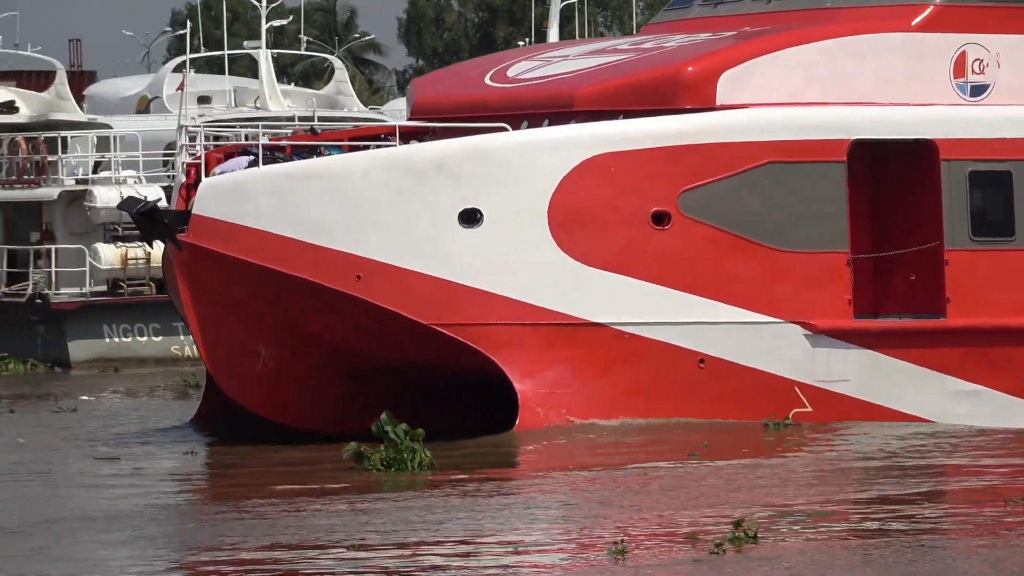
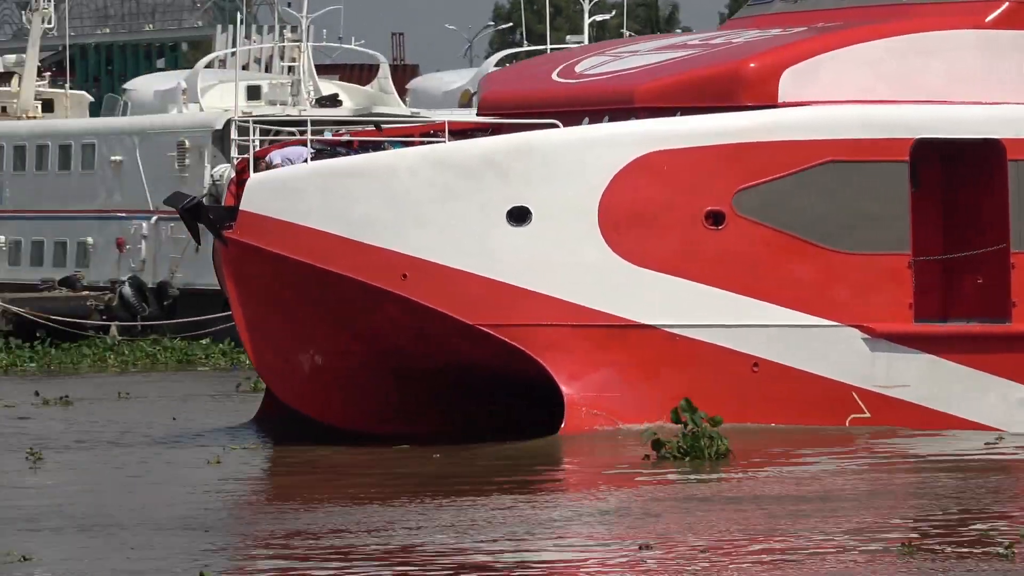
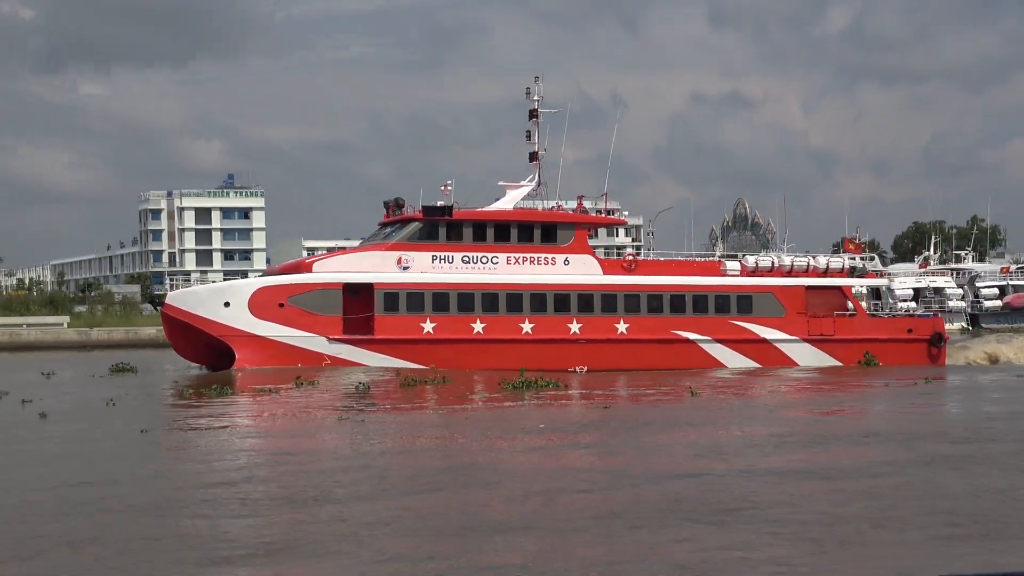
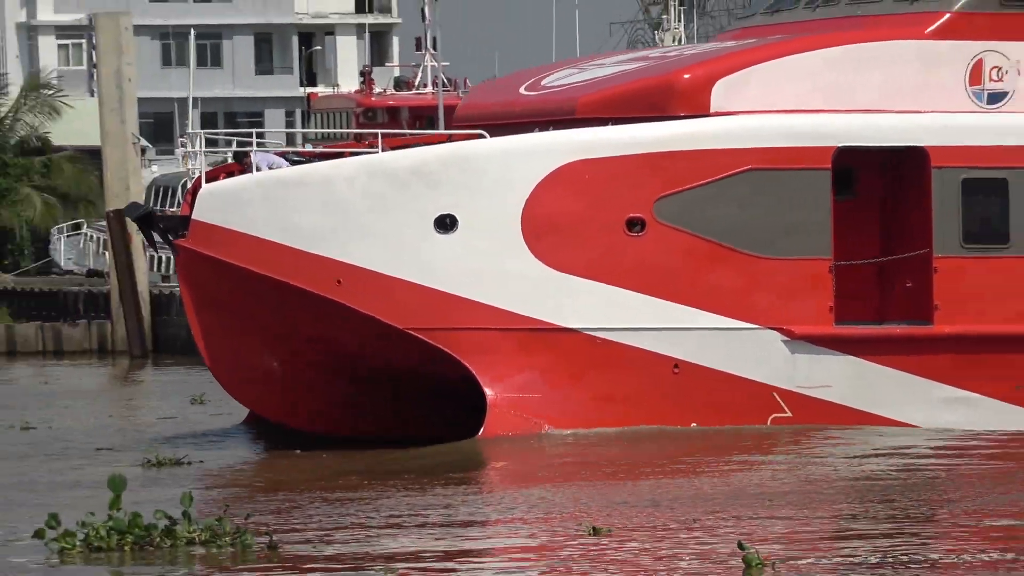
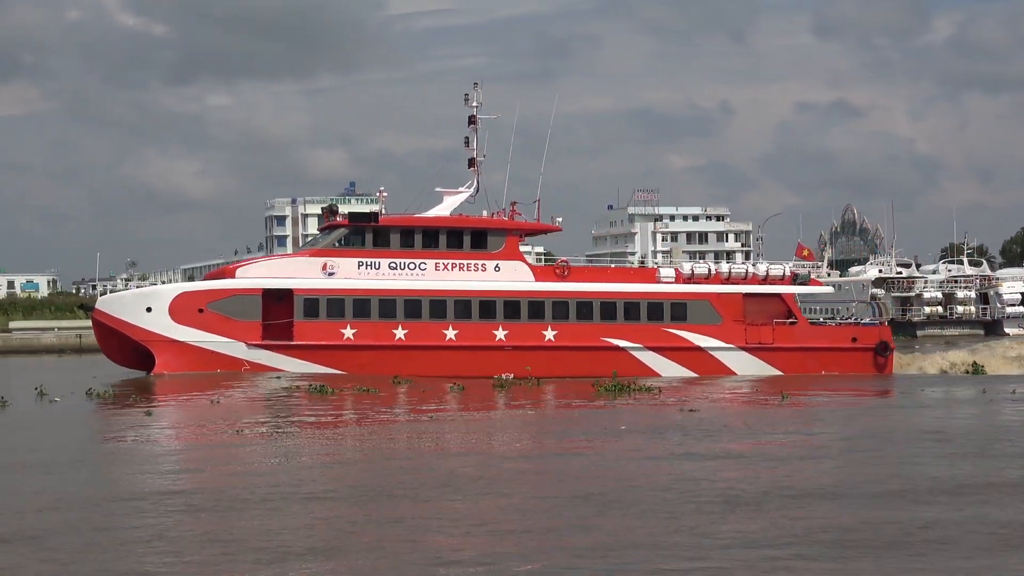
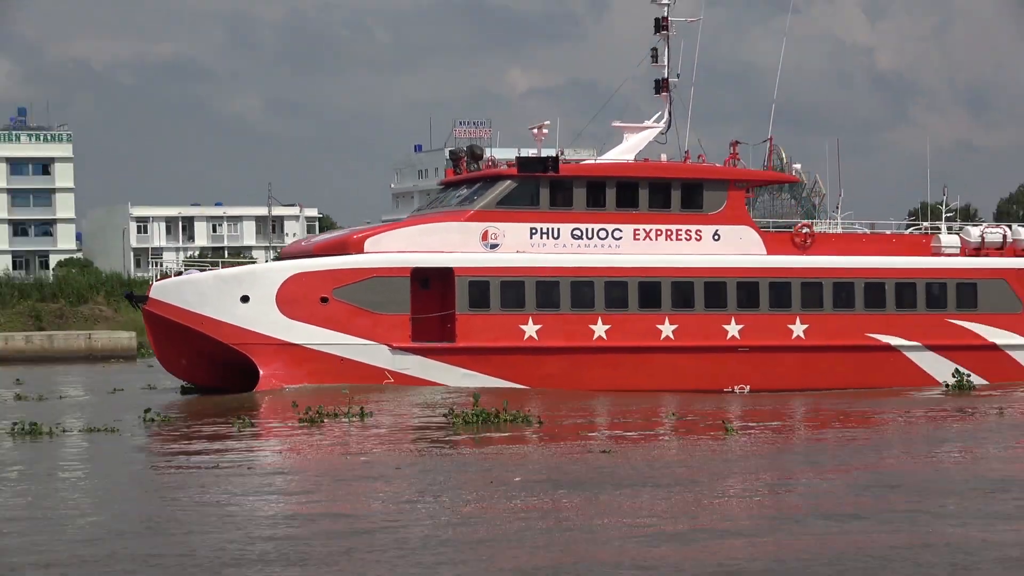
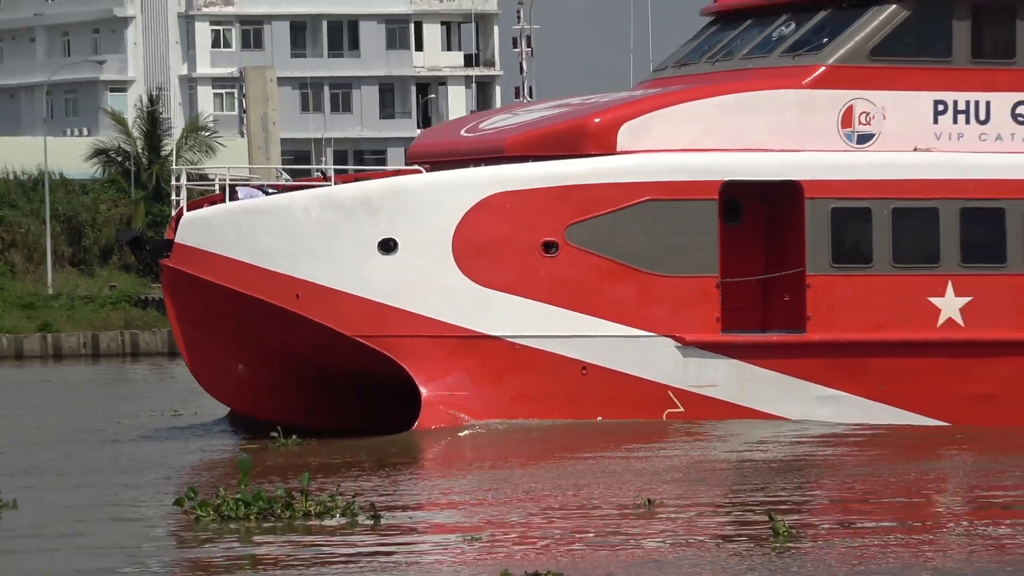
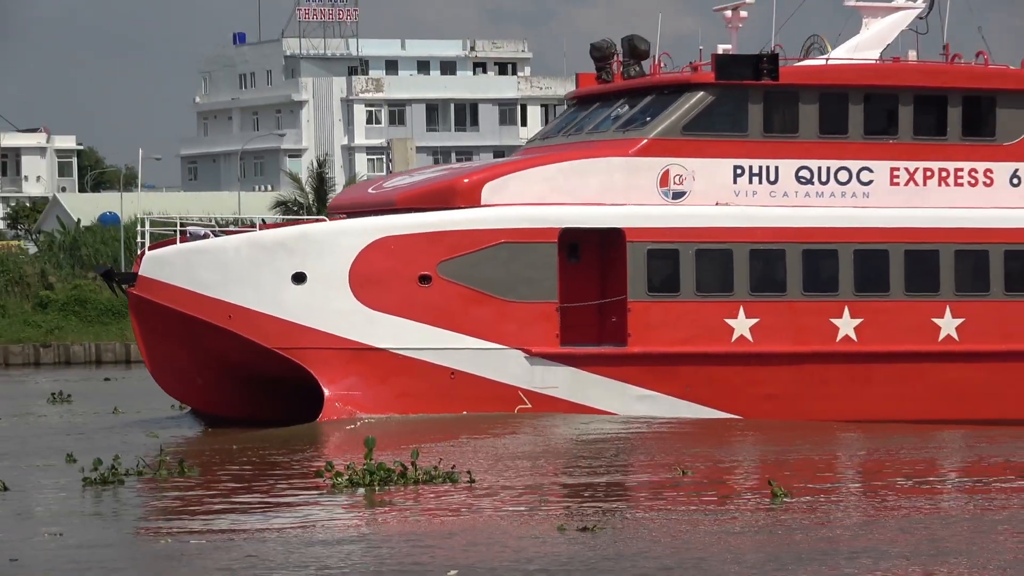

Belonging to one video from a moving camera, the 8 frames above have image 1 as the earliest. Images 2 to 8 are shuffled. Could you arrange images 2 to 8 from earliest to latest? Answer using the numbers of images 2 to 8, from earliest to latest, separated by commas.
2, 4, 7, 8, 6, 3, 5
